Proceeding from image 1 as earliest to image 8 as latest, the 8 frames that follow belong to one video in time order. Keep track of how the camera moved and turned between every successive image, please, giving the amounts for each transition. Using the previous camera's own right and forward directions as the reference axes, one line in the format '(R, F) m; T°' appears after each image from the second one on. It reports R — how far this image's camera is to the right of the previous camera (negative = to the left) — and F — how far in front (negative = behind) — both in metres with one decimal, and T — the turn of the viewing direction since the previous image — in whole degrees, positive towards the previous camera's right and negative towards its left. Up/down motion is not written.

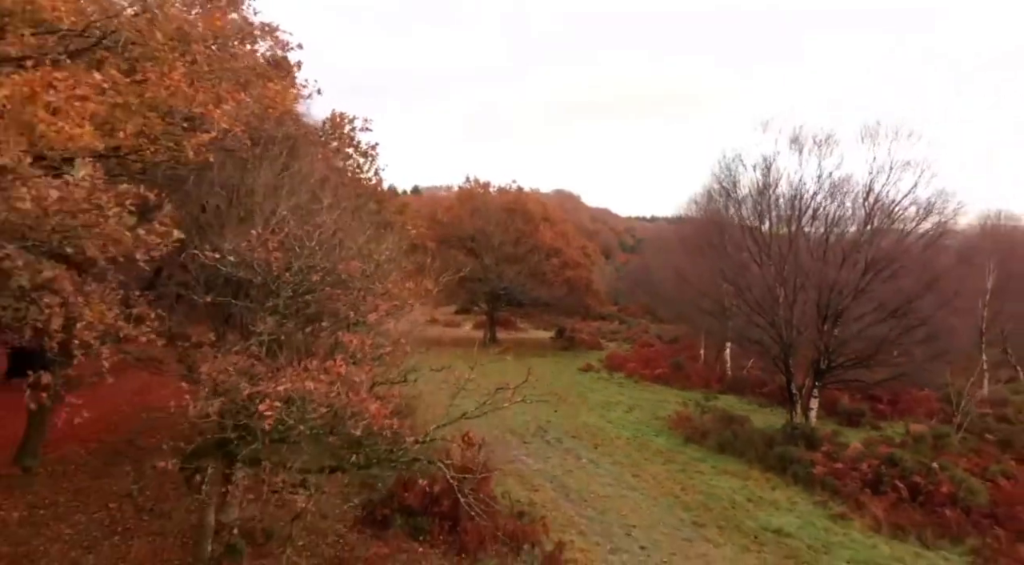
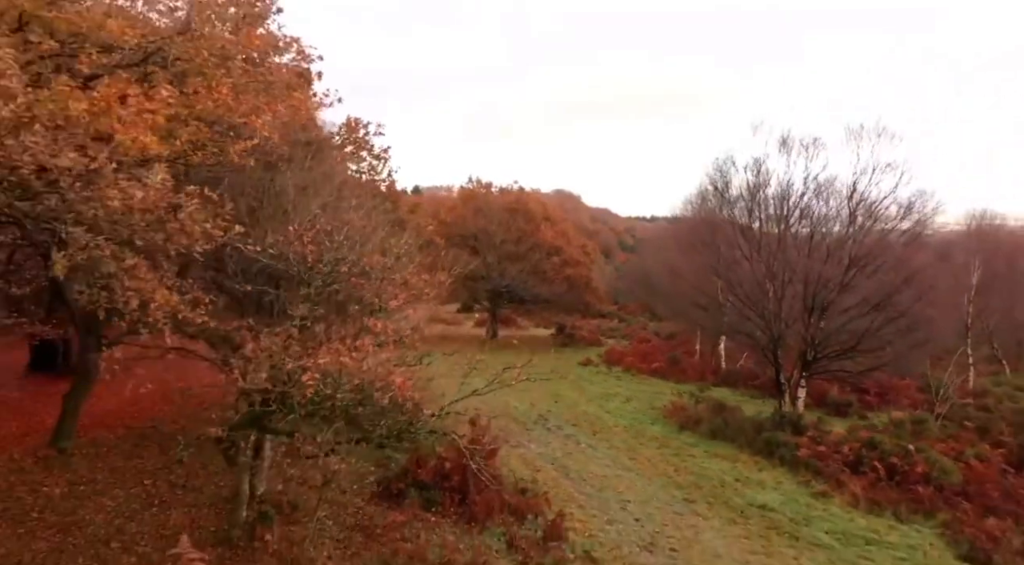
(-0.1, -1.0) m; 0°
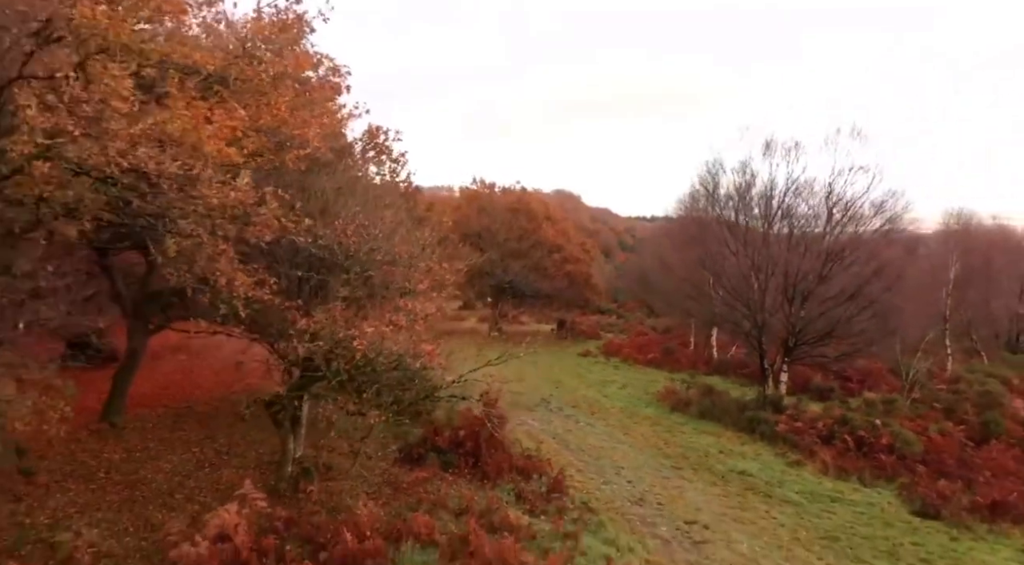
(-0.1, -1.7) m; 0°
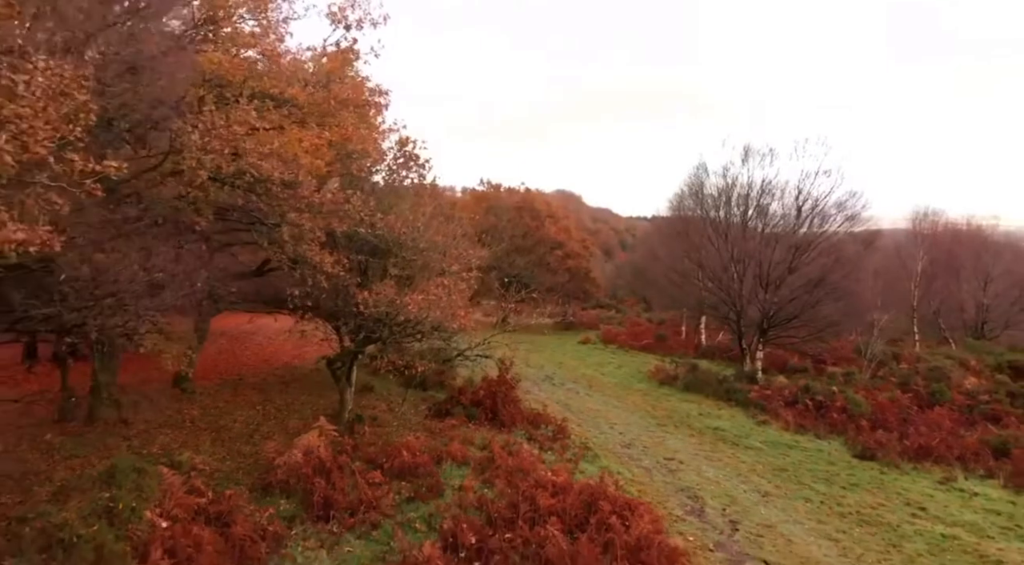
(-0.3, -2.9) m; 0°
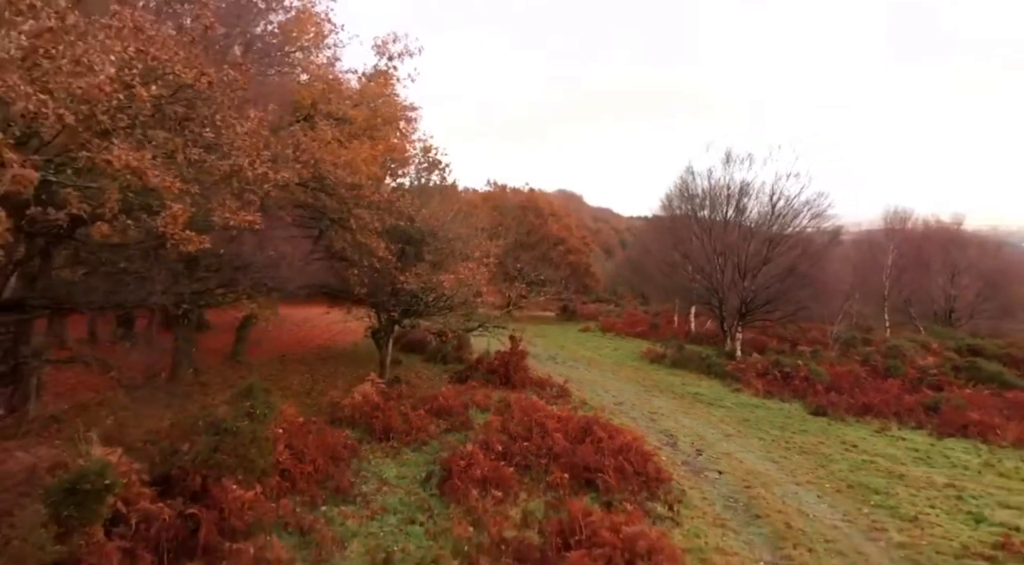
(-0.3, -3.2) m; 0°
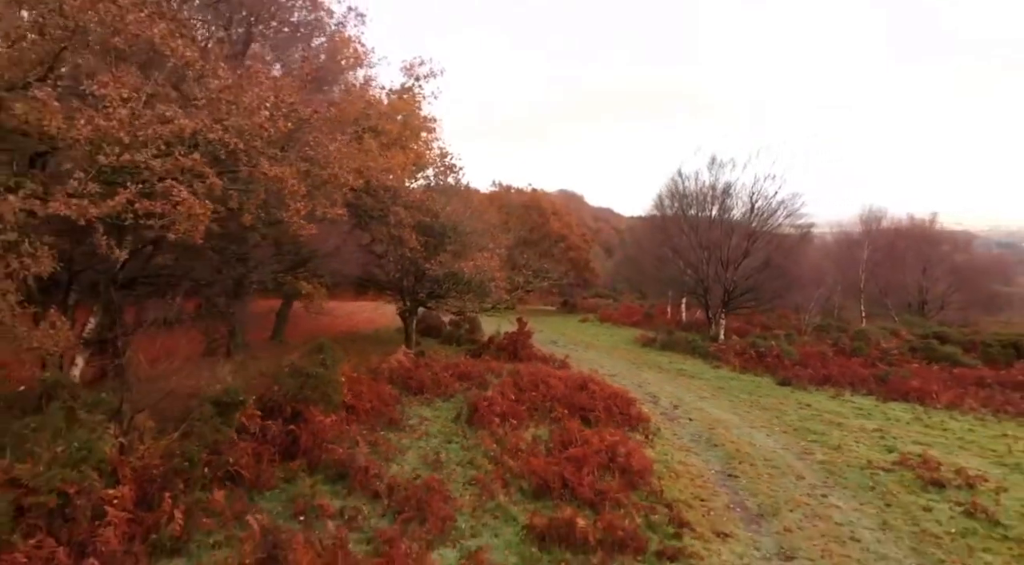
(-0.2, -3.1) m; 0°
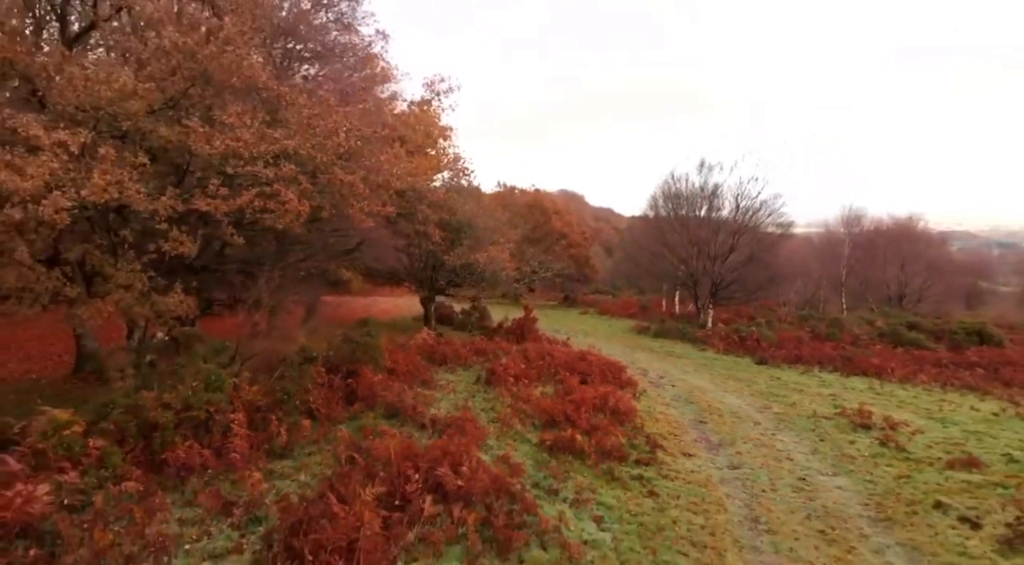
(-0.3, -2.9) m; 0°
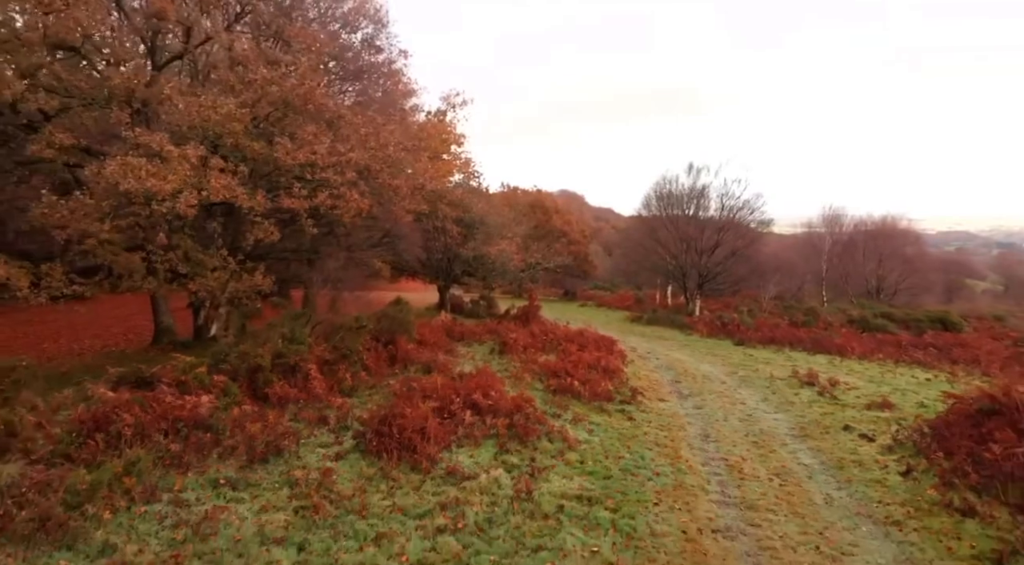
(-0.3, -3.3) m; 0°
